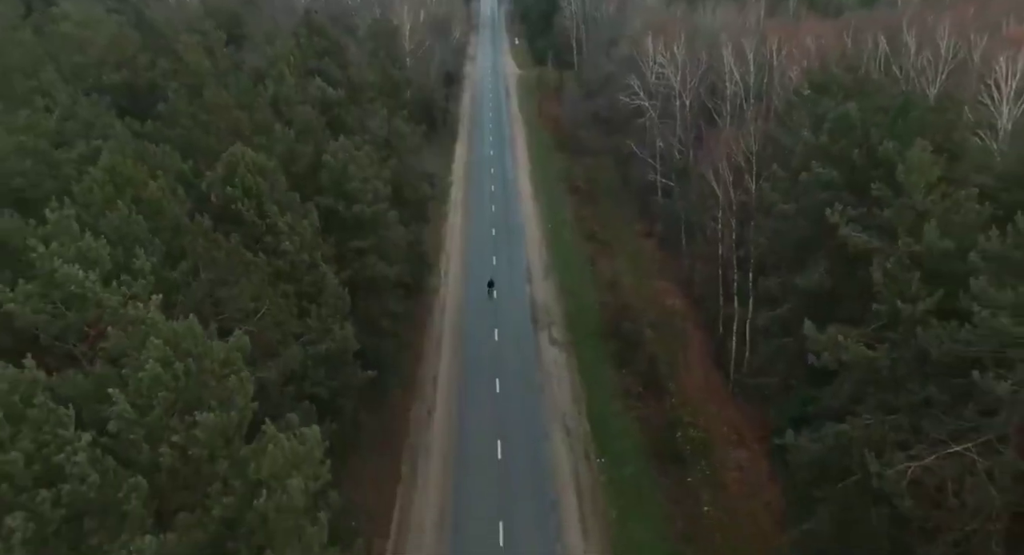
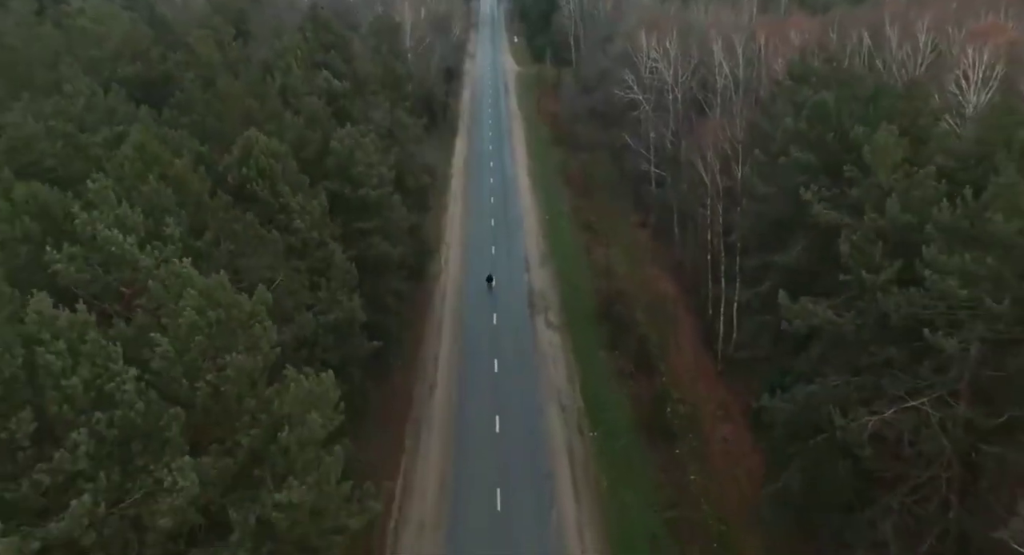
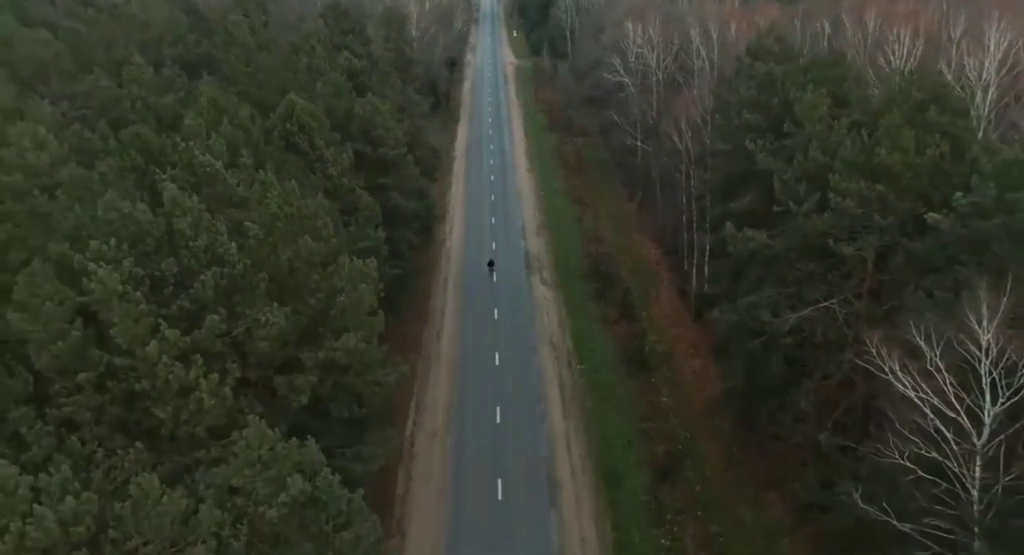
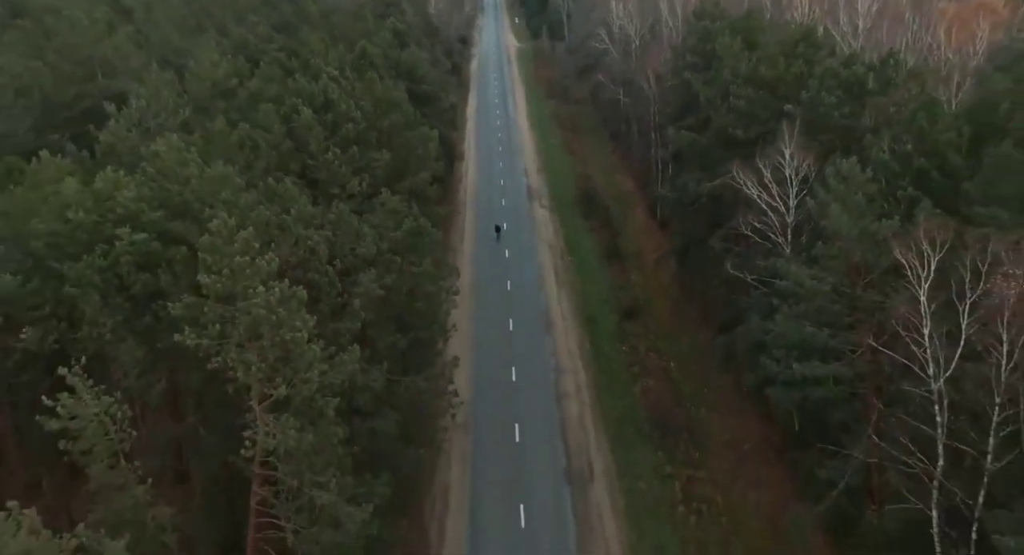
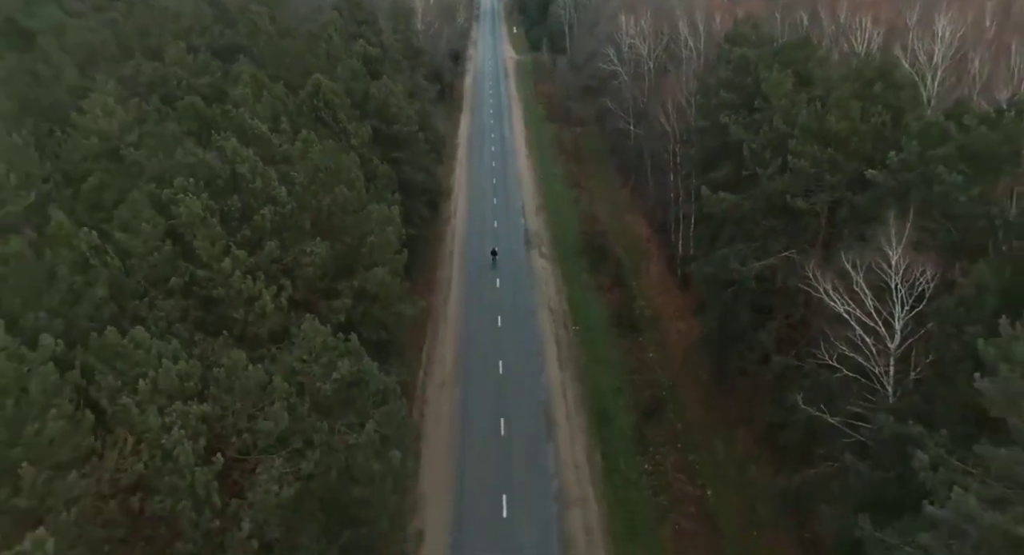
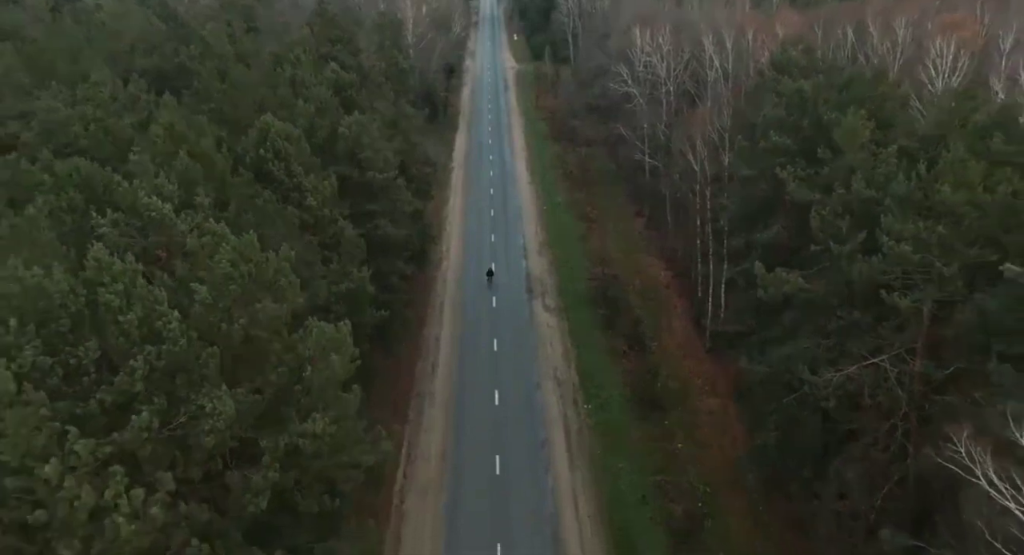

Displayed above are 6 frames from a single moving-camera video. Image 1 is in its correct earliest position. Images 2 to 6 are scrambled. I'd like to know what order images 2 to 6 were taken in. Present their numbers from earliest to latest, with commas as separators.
2, 6, 3, 5, 4
